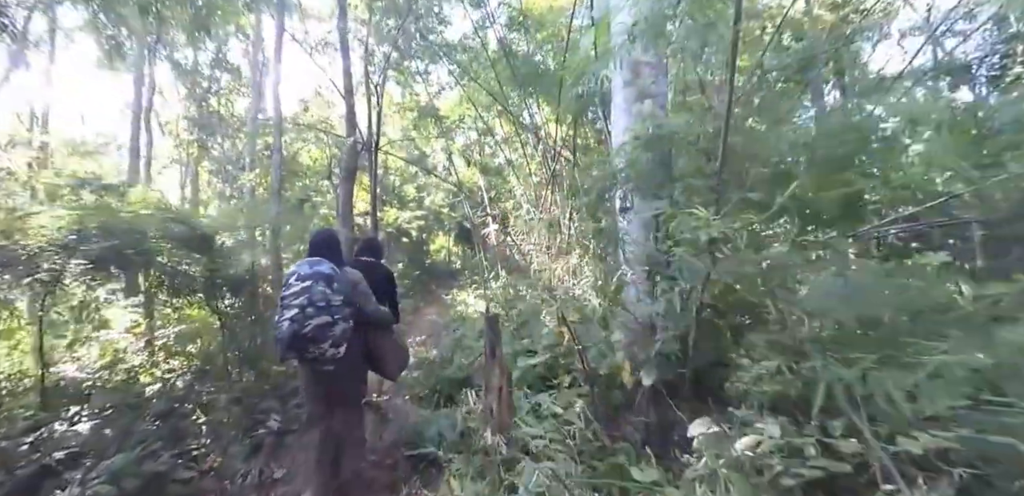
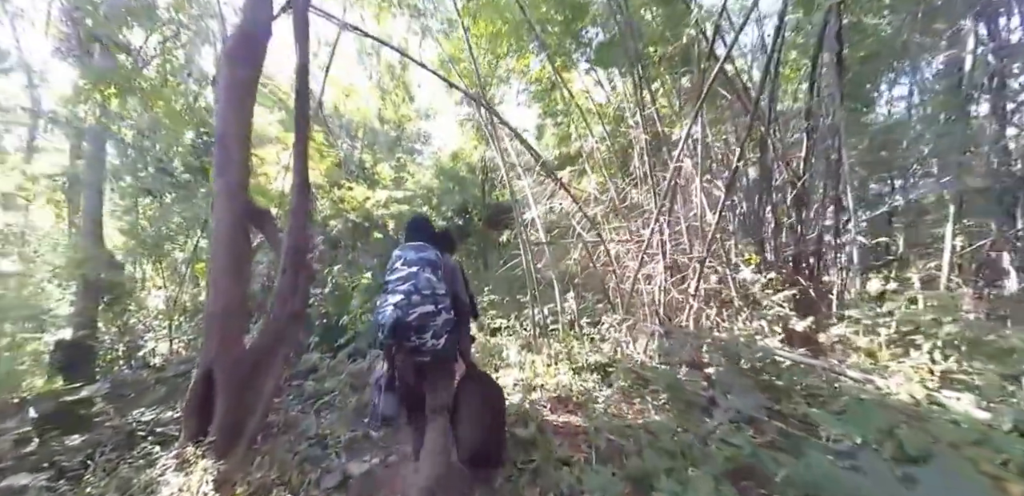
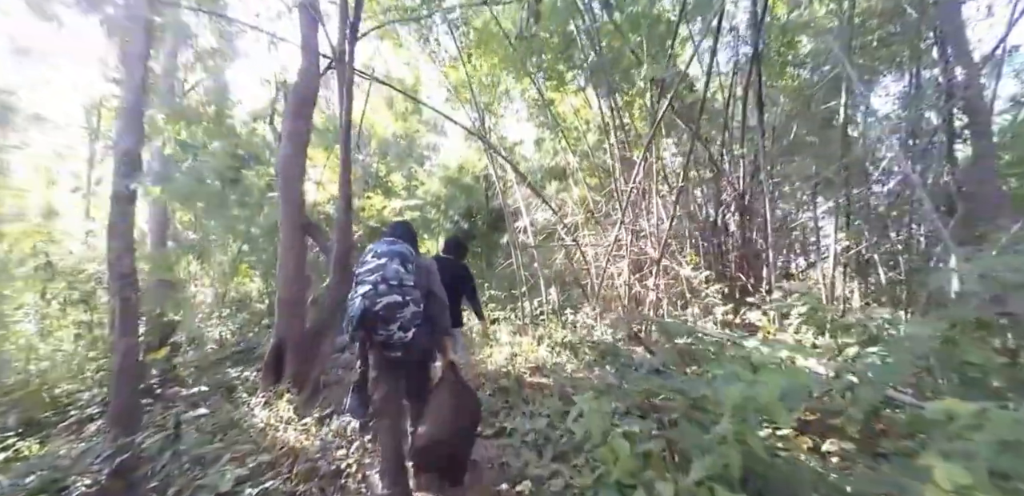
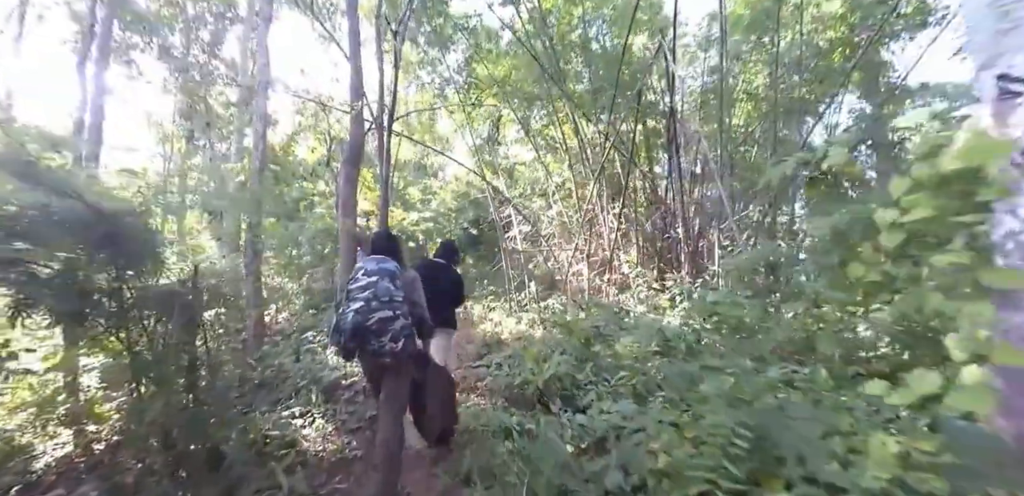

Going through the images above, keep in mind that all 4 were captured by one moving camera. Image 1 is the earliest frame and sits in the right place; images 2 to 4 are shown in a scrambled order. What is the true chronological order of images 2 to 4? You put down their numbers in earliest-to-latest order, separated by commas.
4, 3, 2
